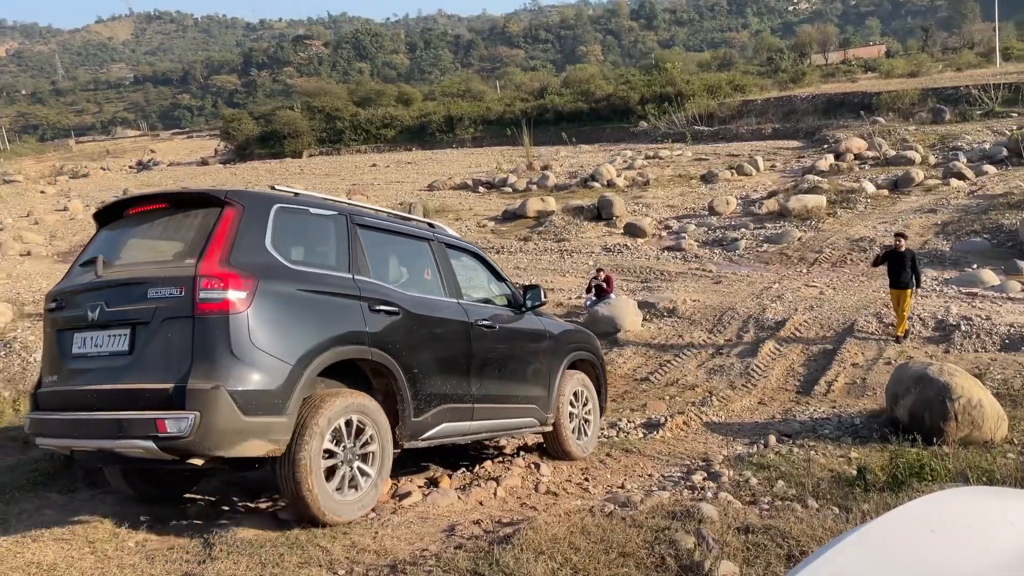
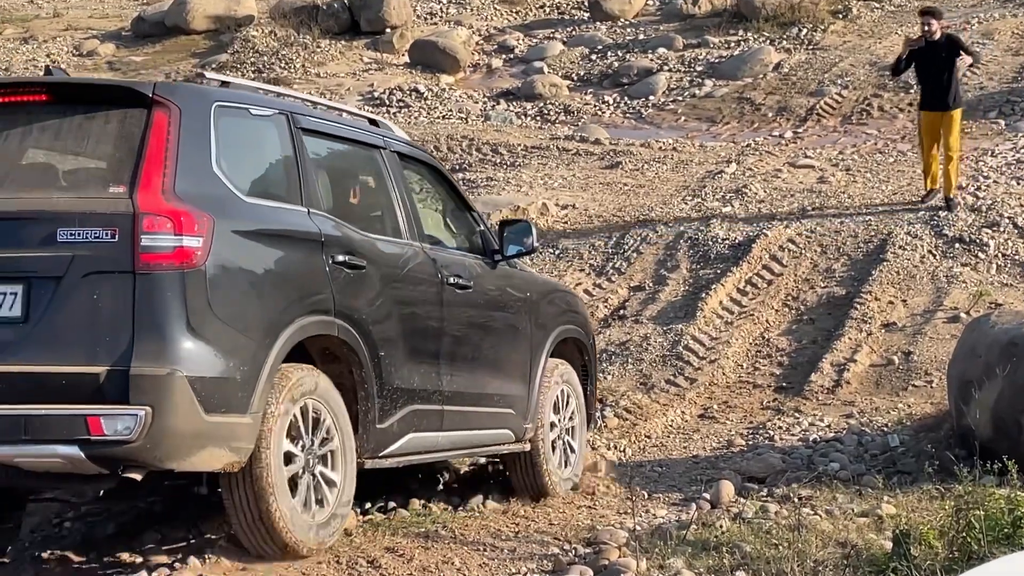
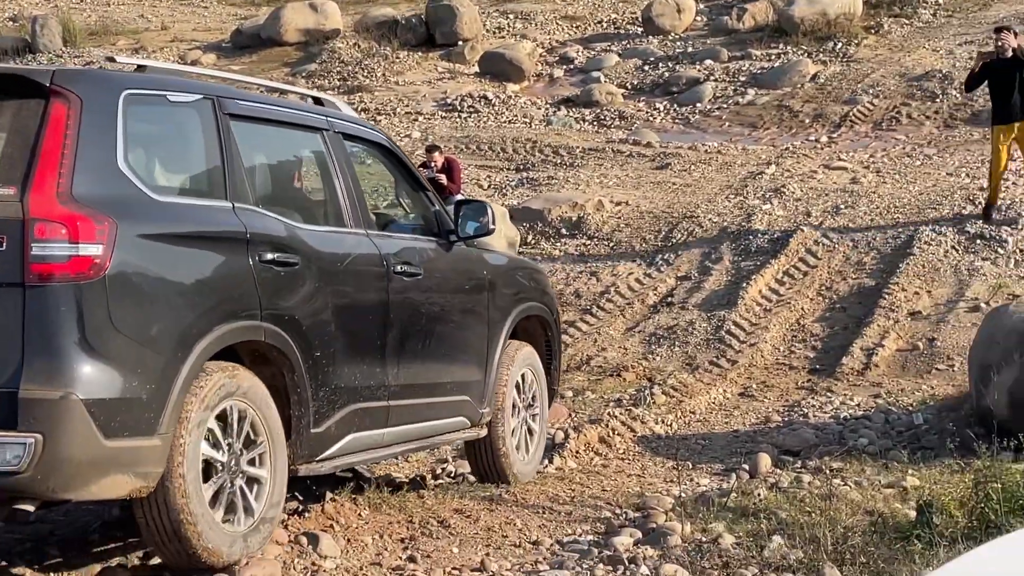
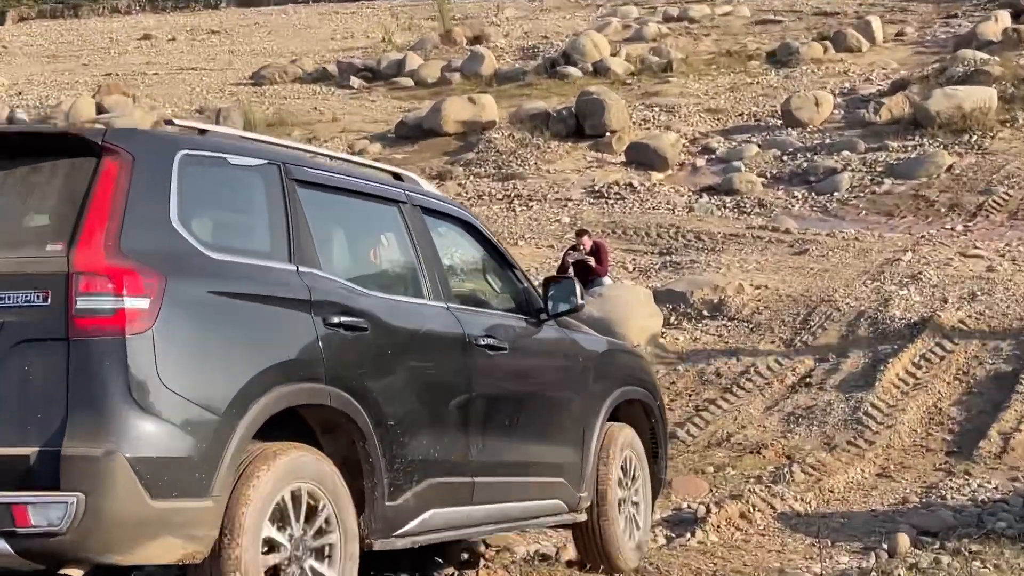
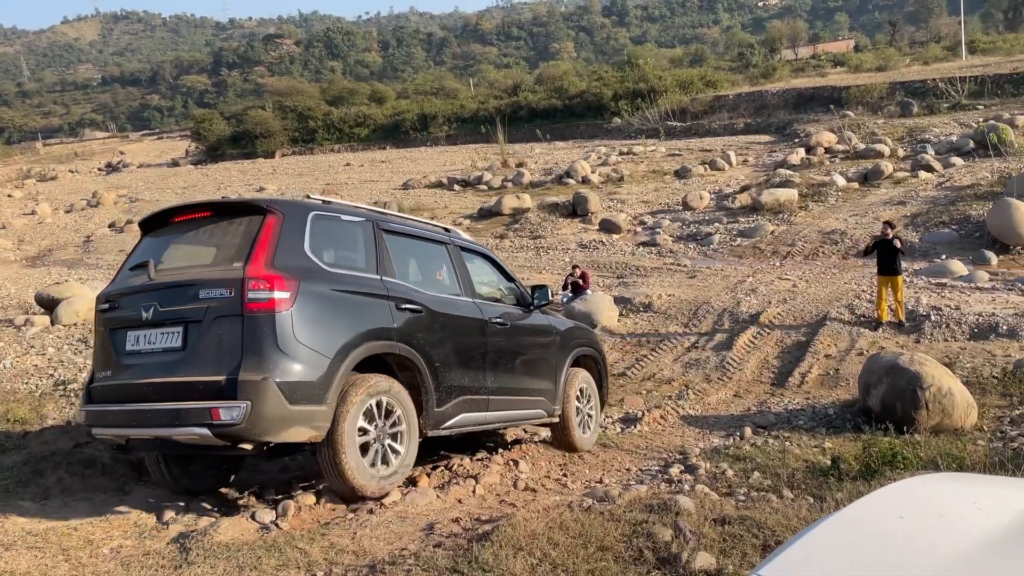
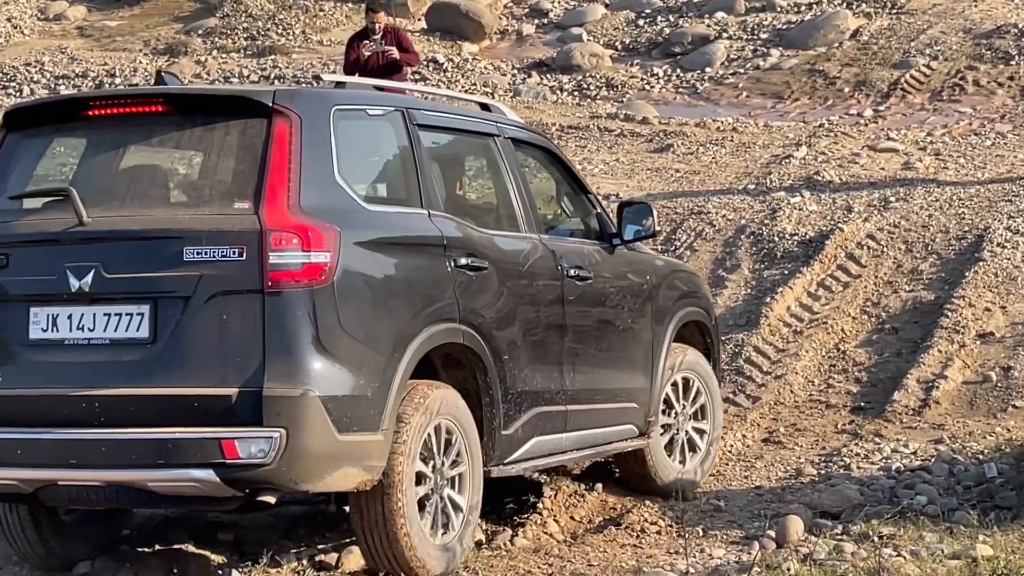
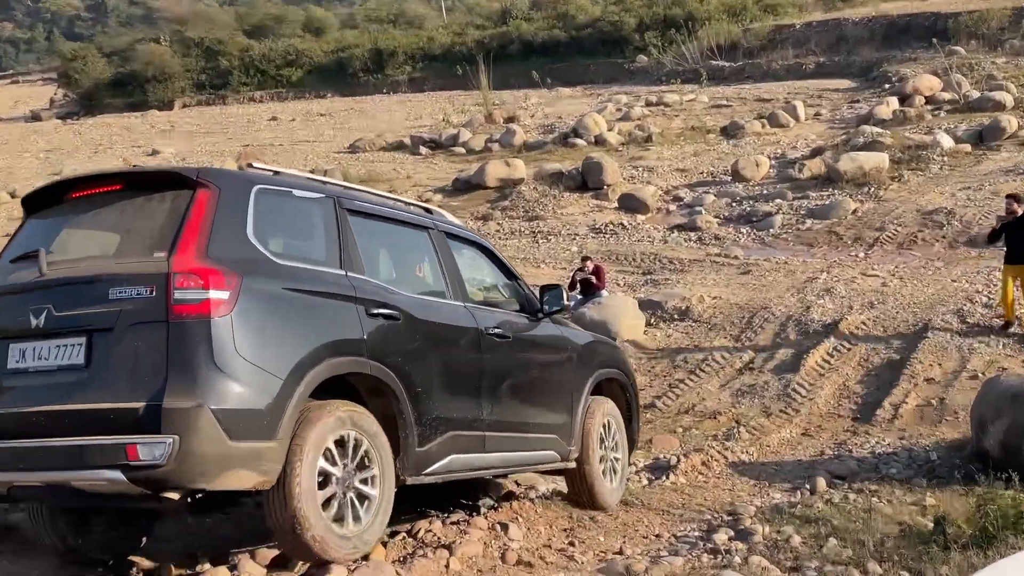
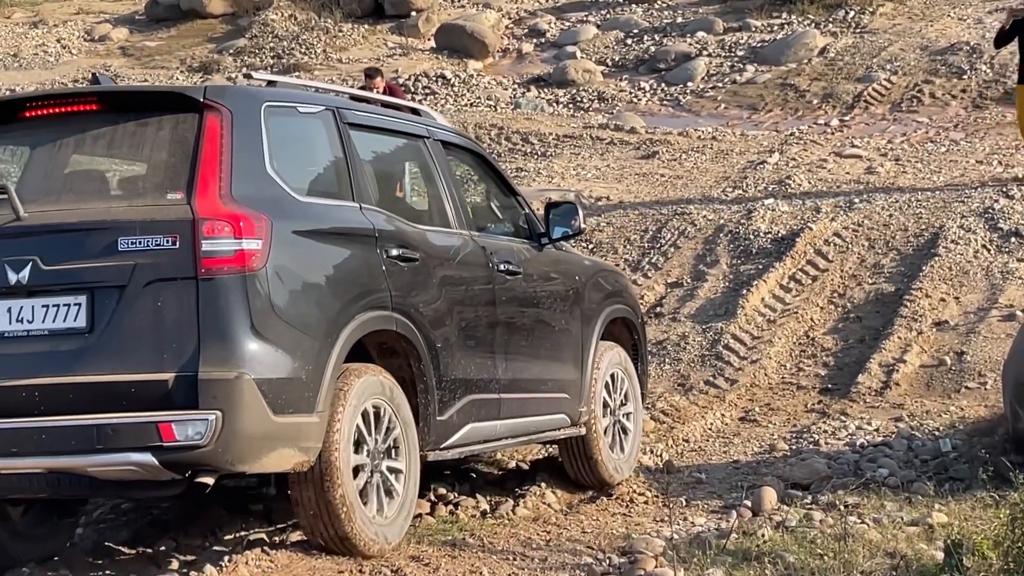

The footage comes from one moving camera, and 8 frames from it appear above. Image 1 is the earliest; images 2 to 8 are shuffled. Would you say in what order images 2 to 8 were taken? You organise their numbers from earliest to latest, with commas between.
5, 7, 4, 3, 2, 8, 6
